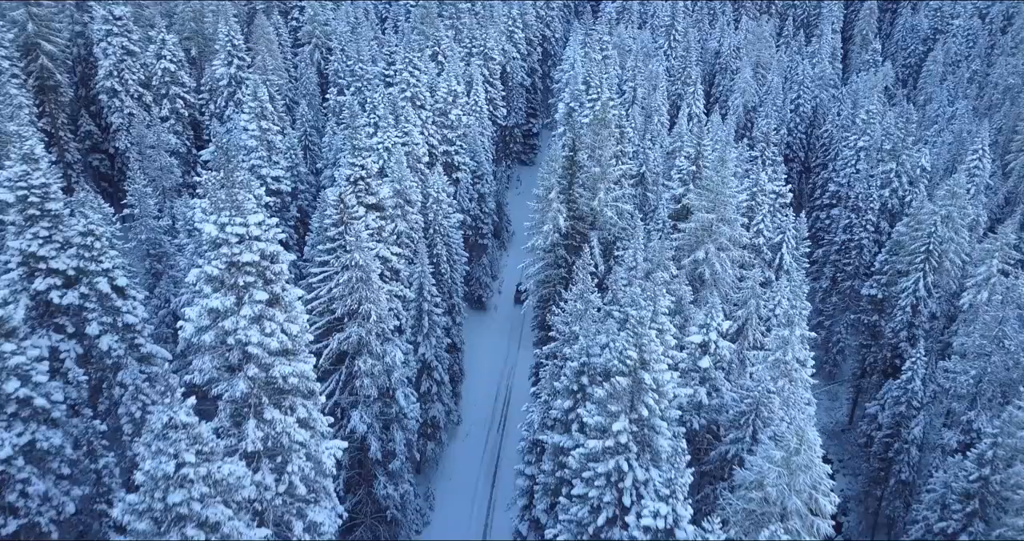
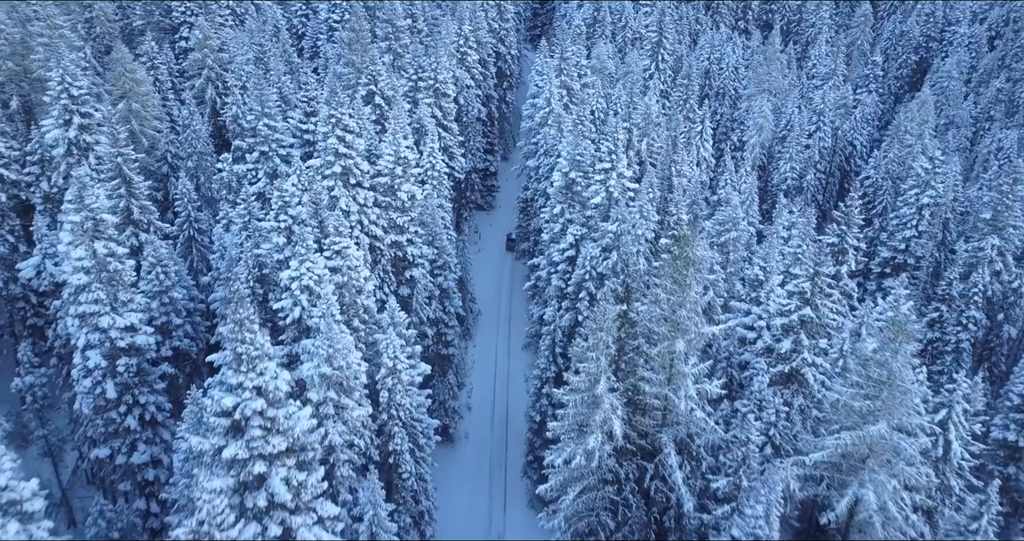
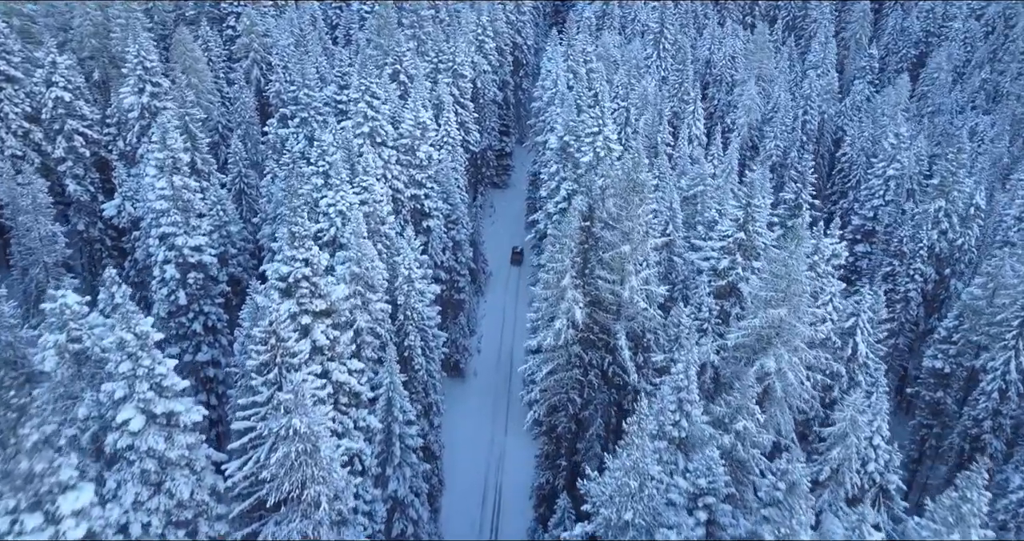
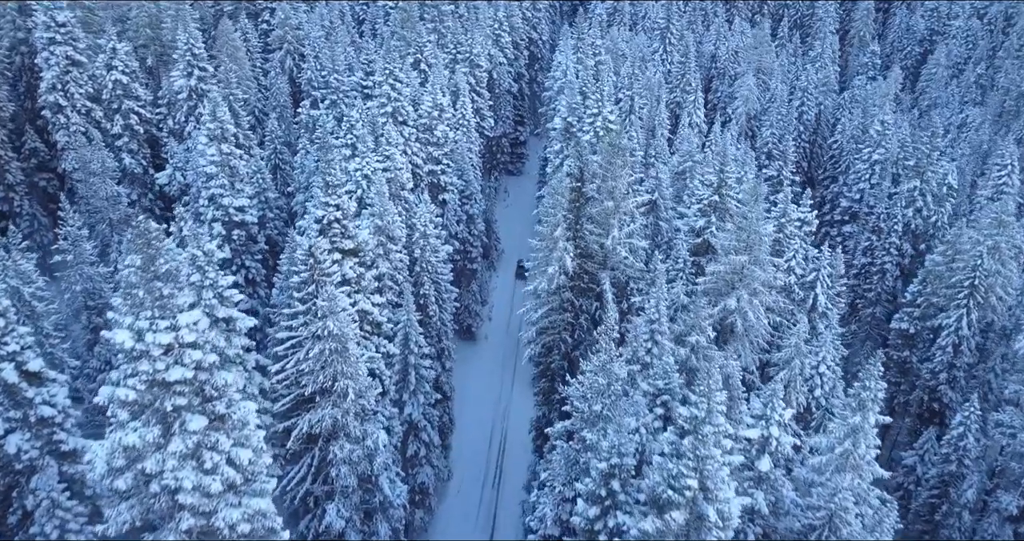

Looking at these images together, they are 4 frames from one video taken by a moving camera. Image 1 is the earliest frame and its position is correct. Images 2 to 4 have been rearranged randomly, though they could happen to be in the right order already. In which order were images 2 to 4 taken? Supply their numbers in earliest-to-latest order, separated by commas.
4, 3, 2
